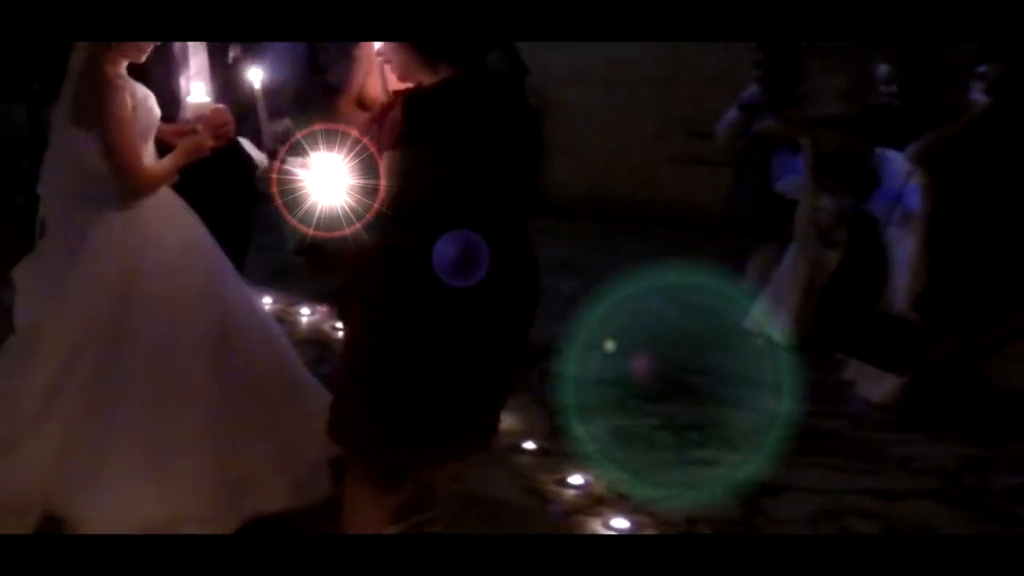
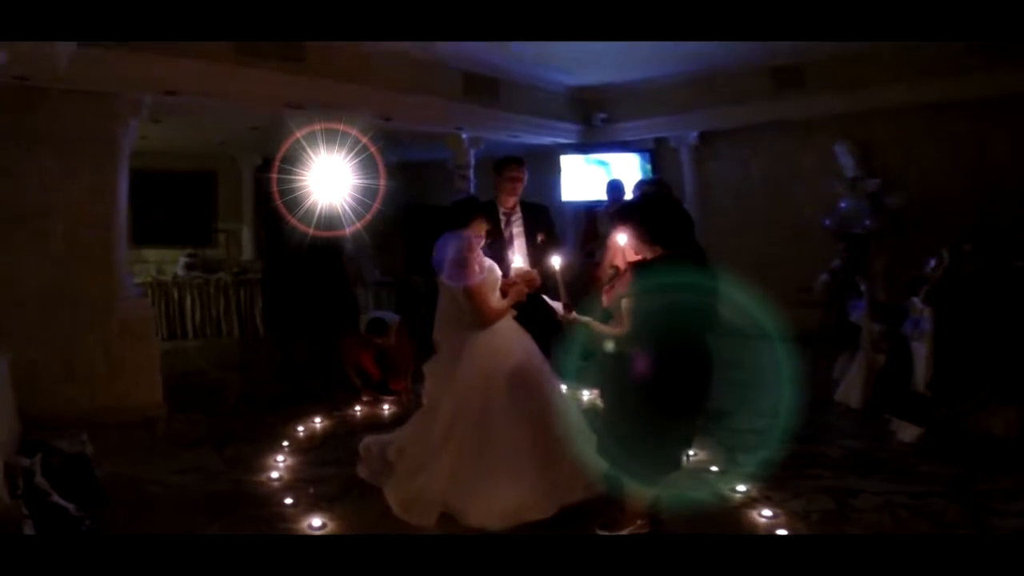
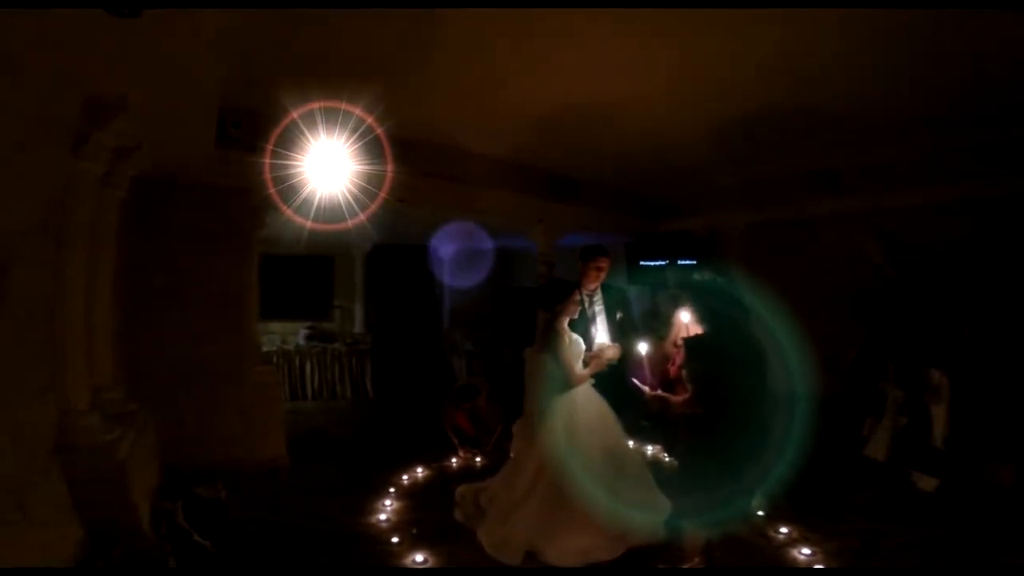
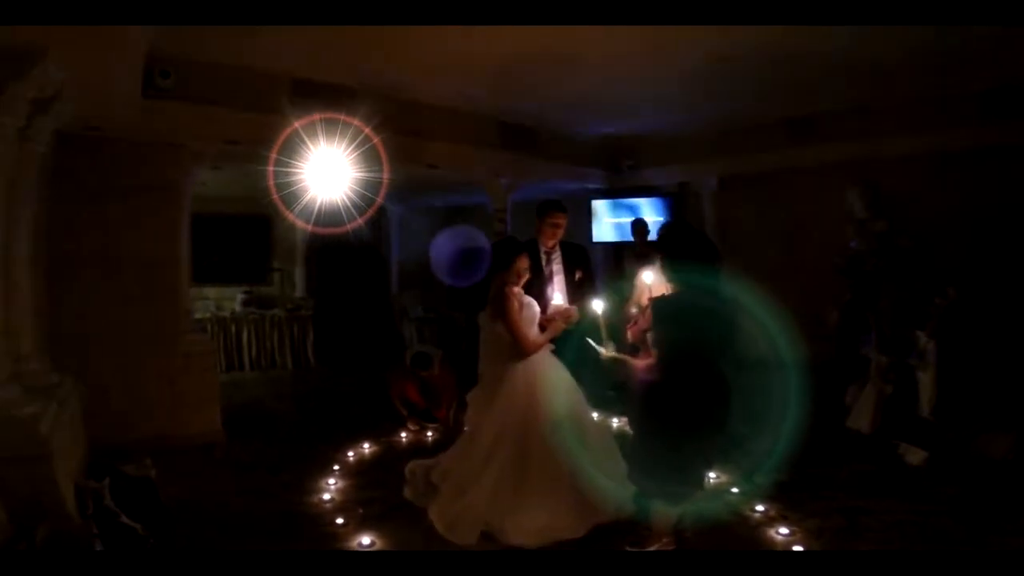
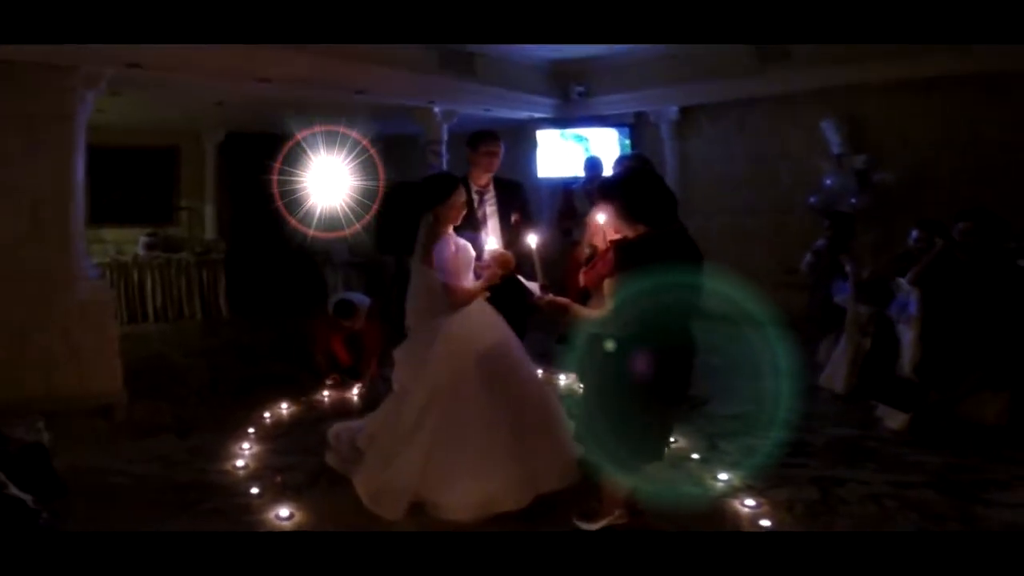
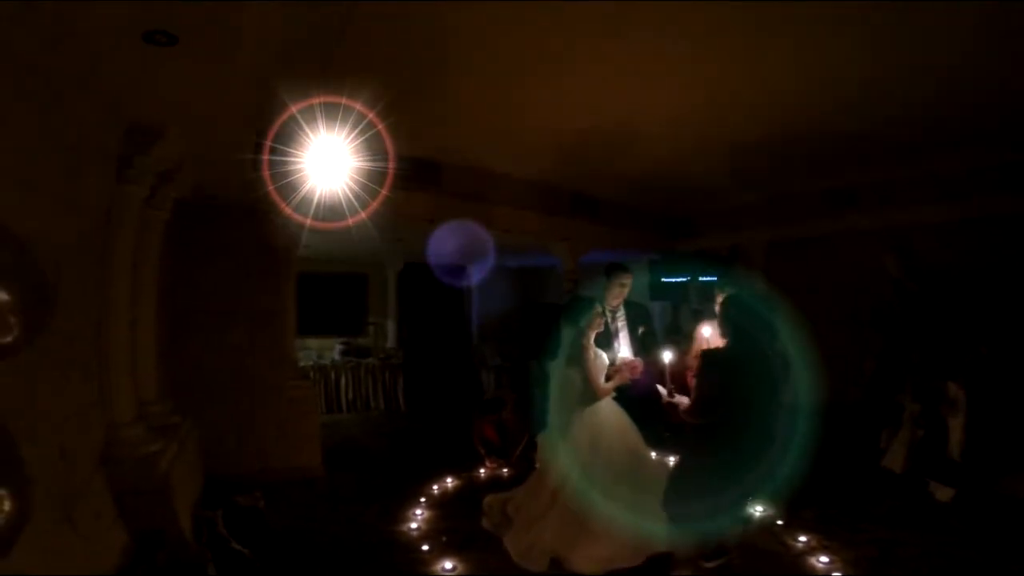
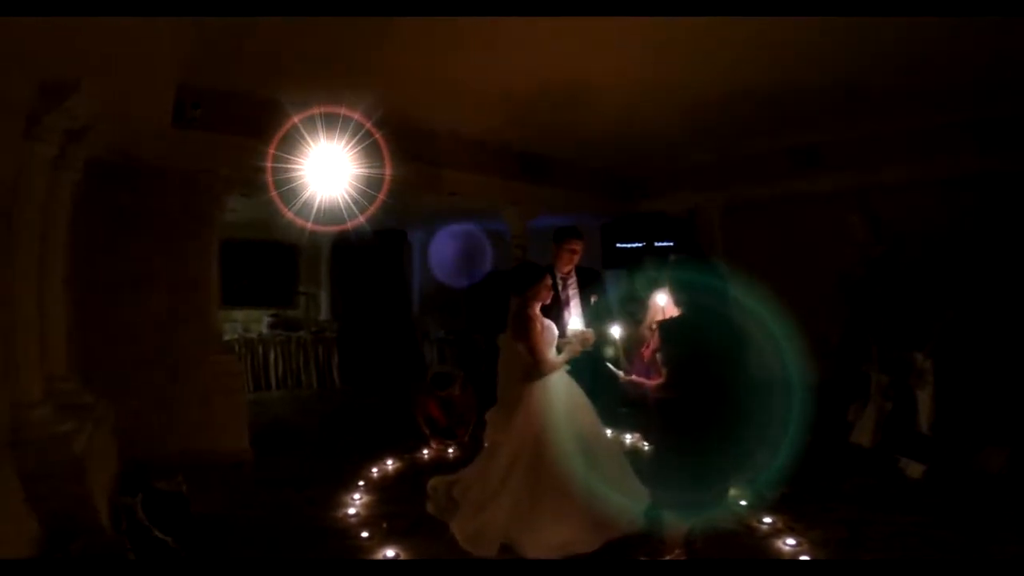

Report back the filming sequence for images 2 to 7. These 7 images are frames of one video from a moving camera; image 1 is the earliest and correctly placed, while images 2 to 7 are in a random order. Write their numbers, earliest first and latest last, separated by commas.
5, 2, 4, 7, 3, 6
